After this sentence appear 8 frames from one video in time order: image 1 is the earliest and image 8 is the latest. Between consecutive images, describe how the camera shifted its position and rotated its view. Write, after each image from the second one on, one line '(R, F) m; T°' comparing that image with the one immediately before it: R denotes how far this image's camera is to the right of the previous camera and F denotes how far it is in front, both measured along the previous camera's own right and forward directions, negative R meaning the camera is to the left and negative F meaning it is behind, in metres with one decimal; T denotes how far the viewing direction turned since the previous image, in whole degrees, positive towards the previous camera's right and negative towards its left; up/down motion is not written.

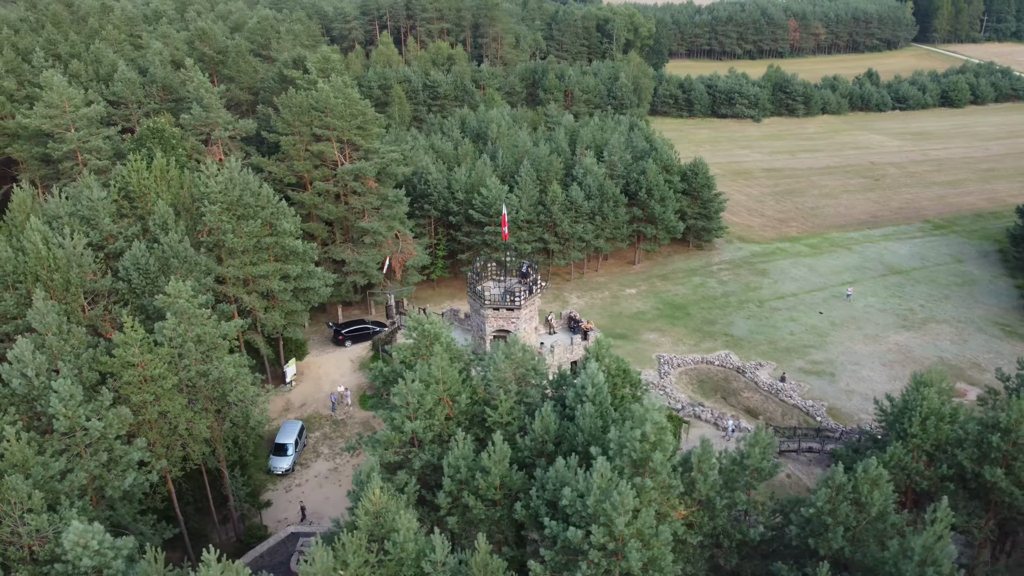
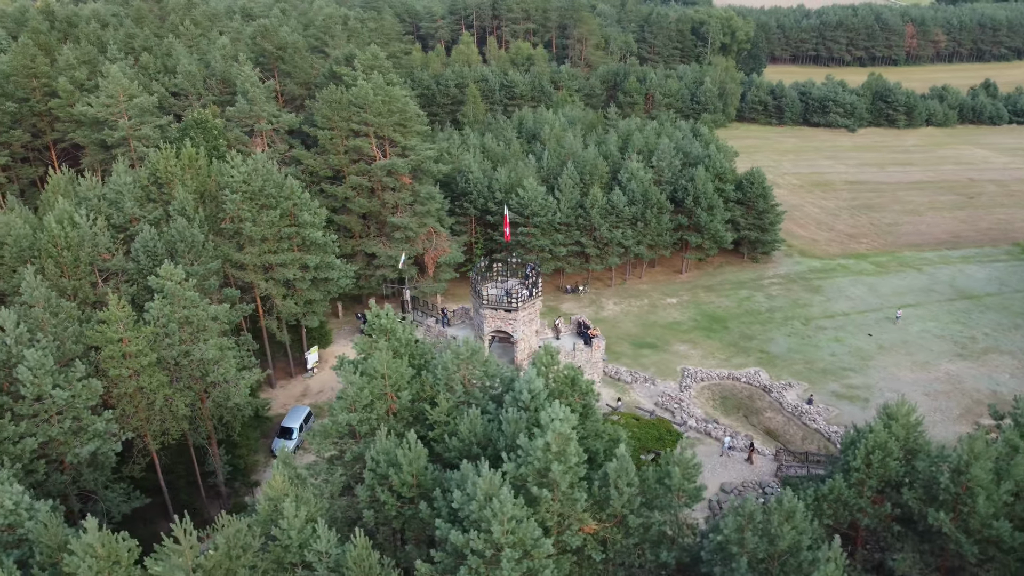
(+4.5, +0.4) m; -7°
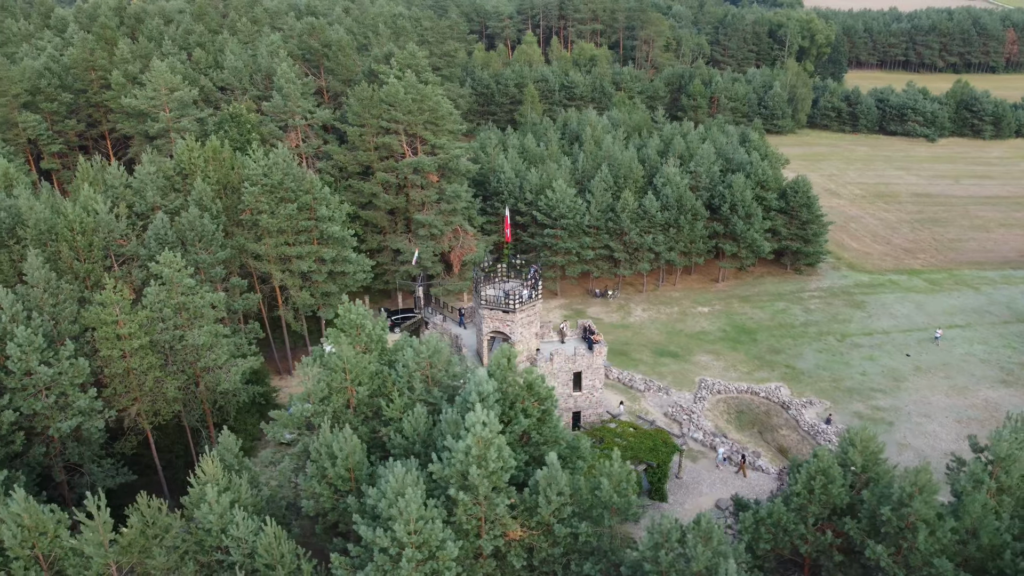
(+3.5, +0.2) m; -6°
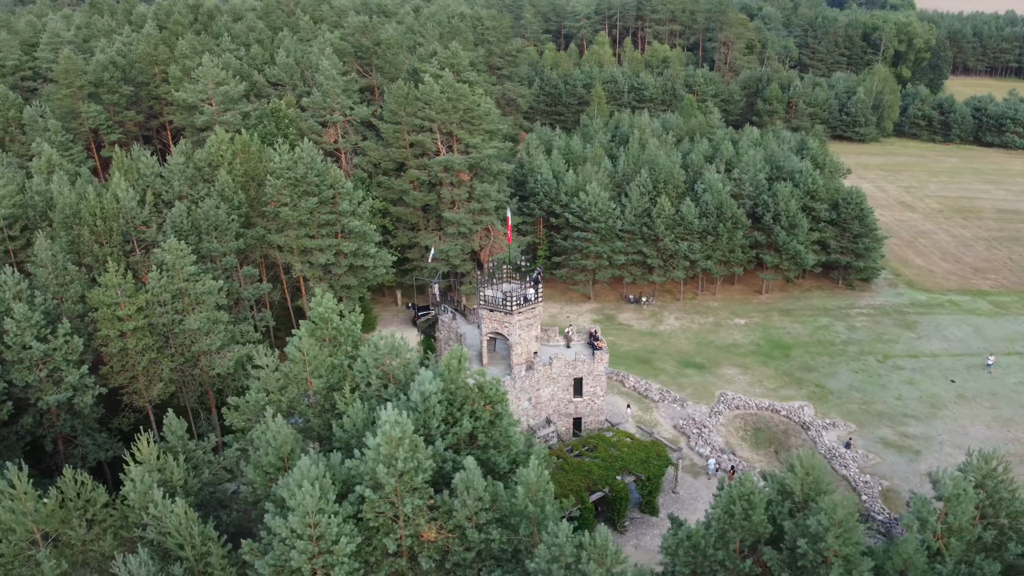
(+4.0, +0.4) m; -7°
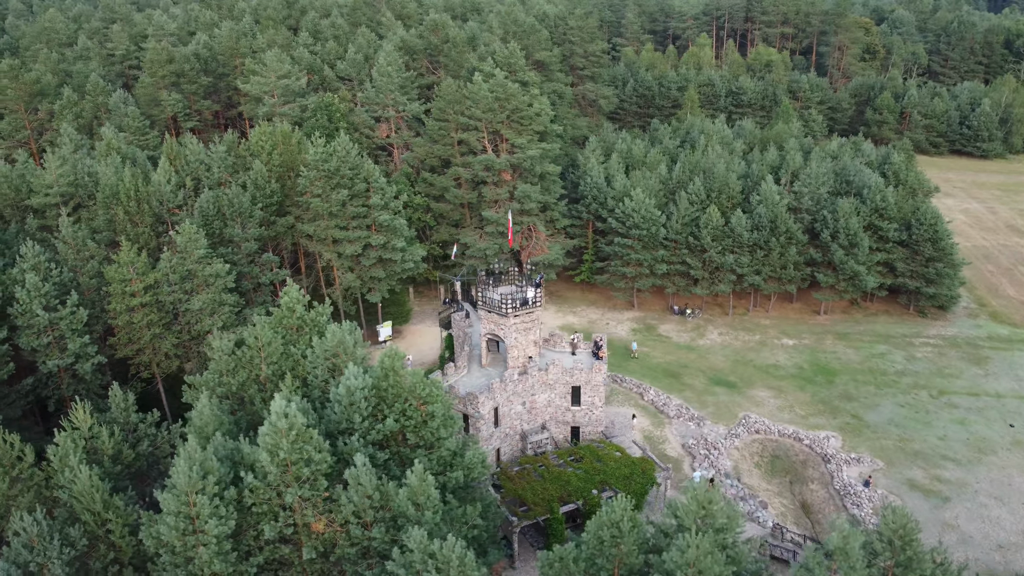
(+5.4, +0.5) m; -9°
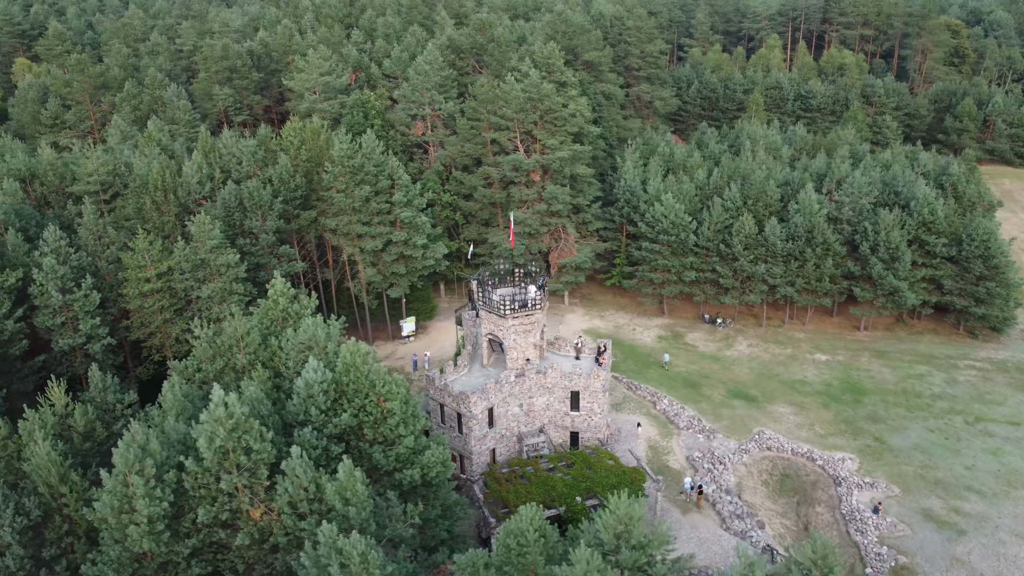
(+3.6, +0.2) m; -6°
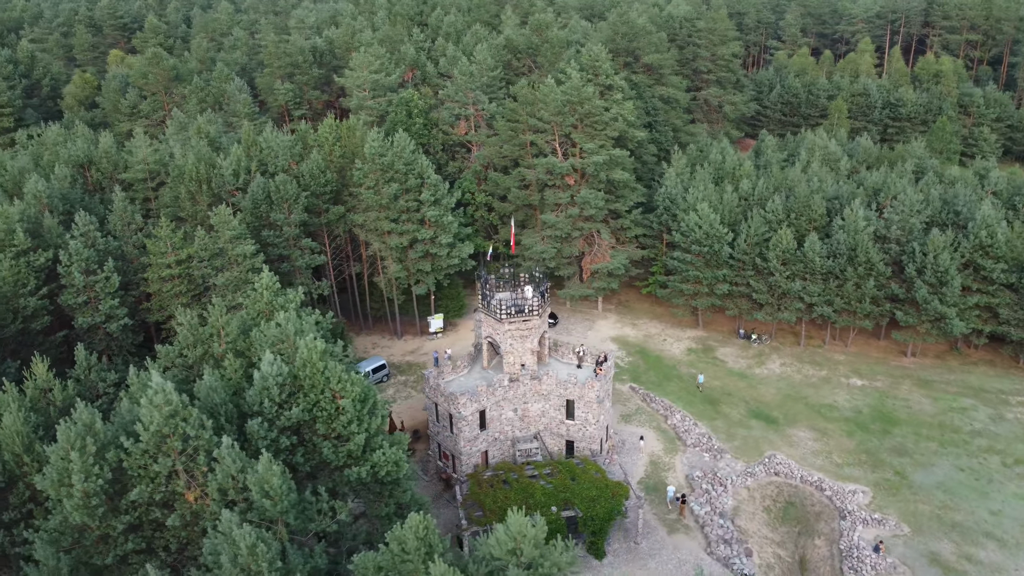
(+4.4, +0.2) m; -7°
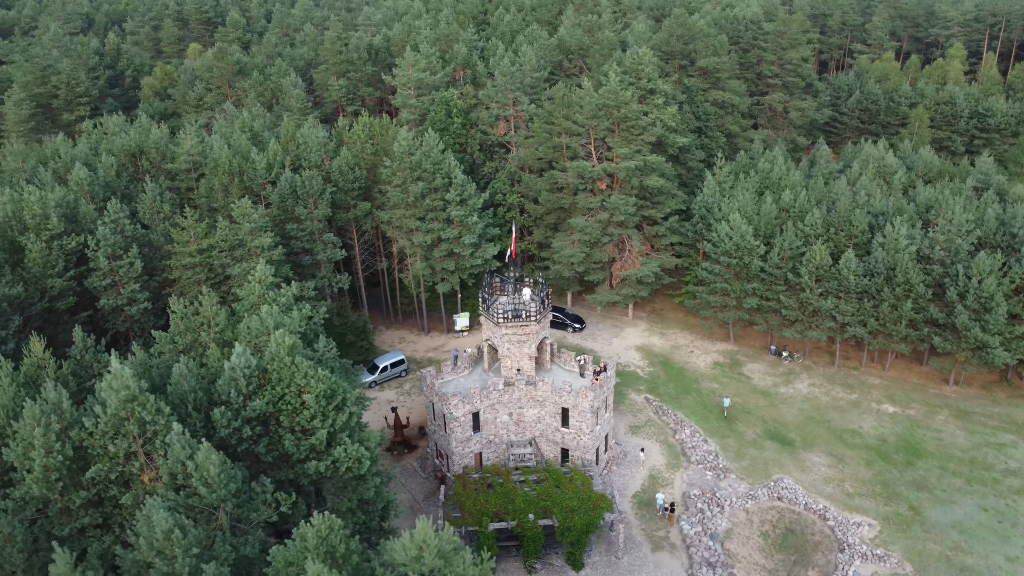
(+4.0, +0.2) m; -7°
